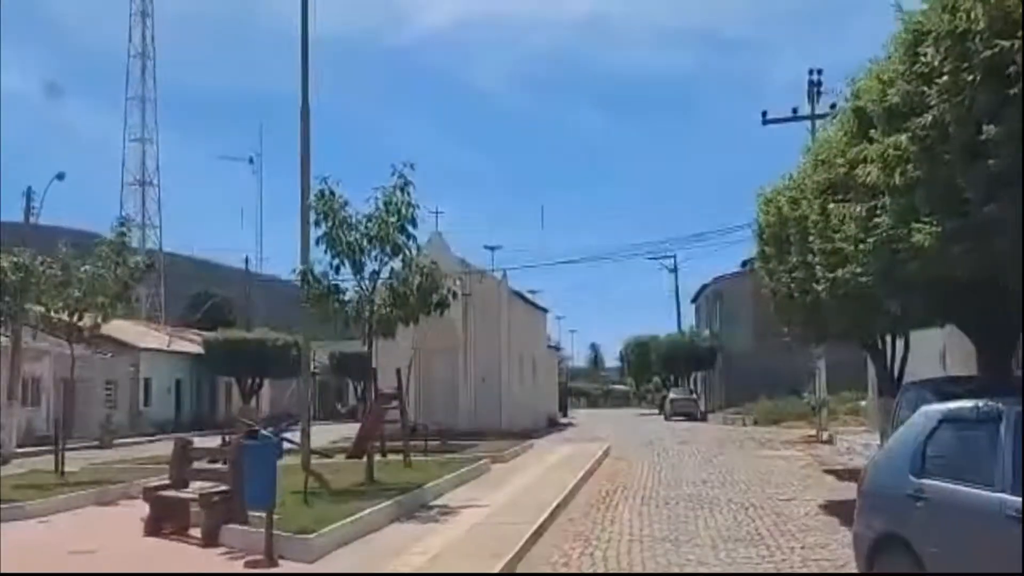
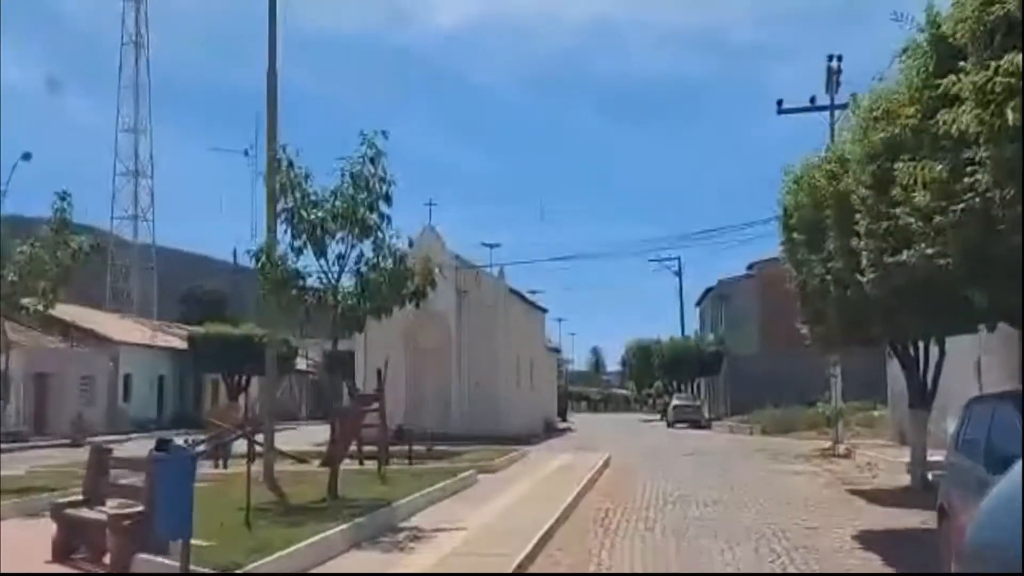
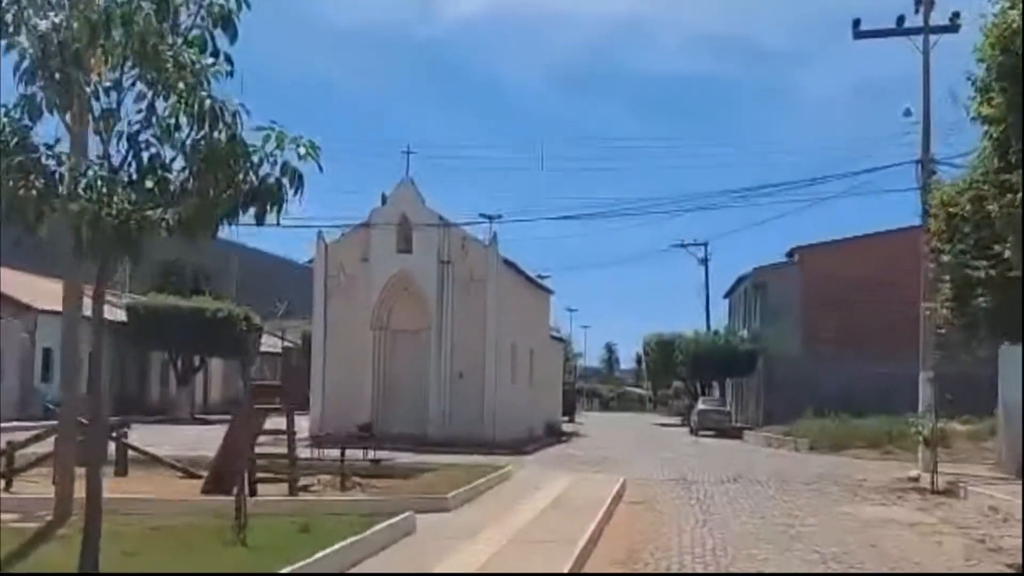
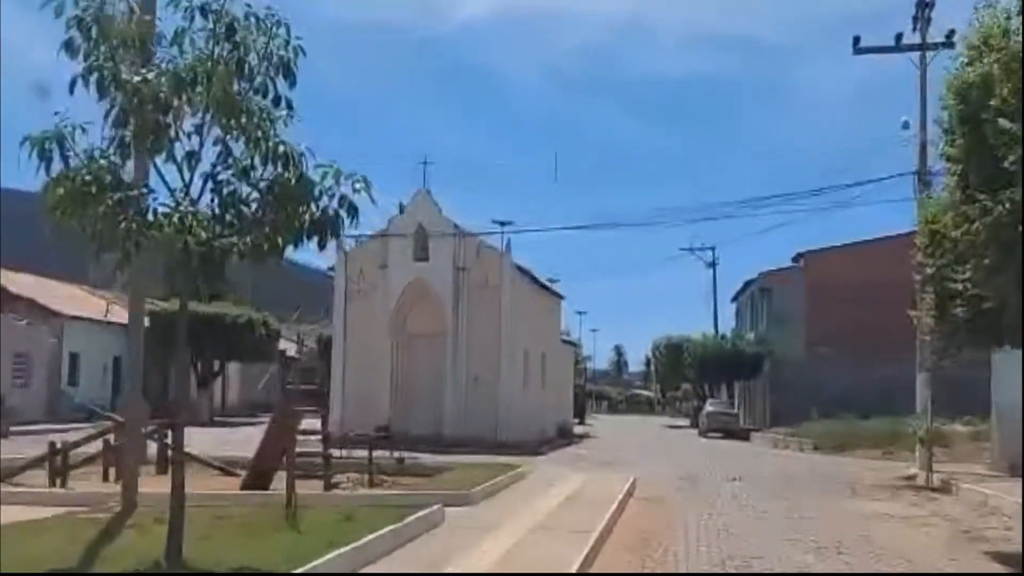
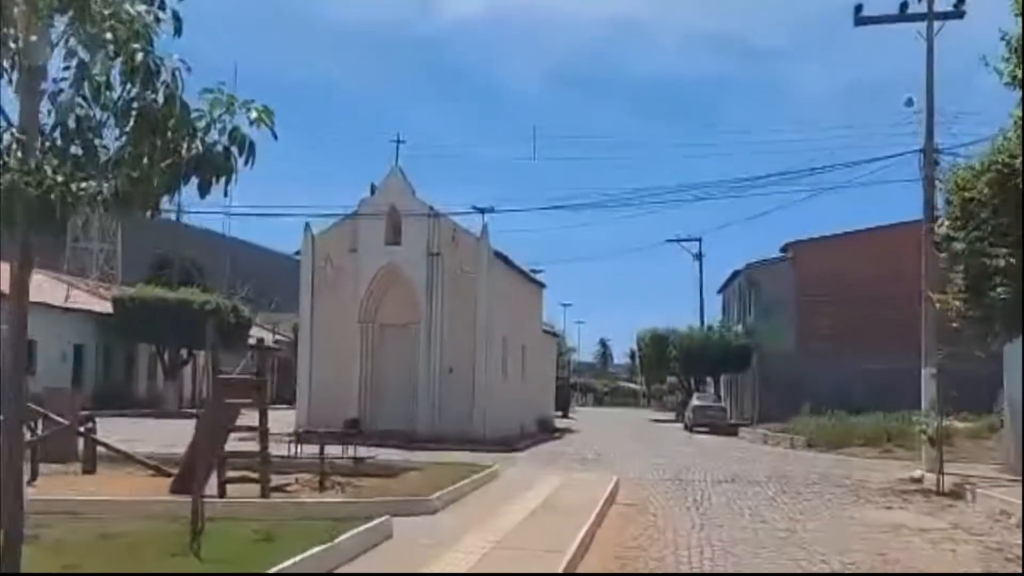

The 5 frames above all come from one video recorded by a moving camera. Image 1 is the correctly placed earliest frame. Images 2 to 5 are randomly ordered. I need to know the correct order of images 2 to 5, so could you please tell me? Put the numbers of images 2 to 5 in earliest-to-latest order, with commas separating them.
2, 4, 3, 5
